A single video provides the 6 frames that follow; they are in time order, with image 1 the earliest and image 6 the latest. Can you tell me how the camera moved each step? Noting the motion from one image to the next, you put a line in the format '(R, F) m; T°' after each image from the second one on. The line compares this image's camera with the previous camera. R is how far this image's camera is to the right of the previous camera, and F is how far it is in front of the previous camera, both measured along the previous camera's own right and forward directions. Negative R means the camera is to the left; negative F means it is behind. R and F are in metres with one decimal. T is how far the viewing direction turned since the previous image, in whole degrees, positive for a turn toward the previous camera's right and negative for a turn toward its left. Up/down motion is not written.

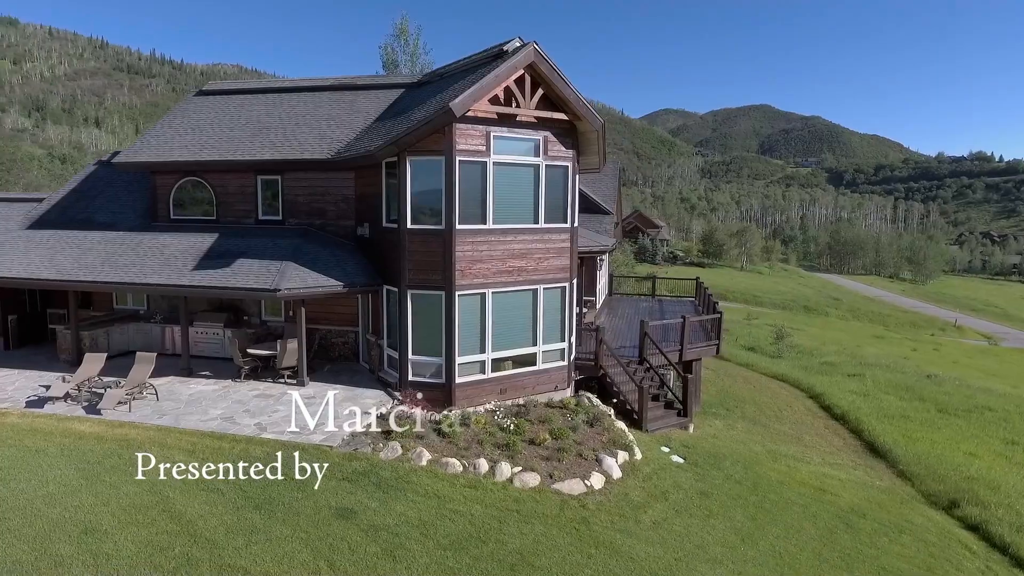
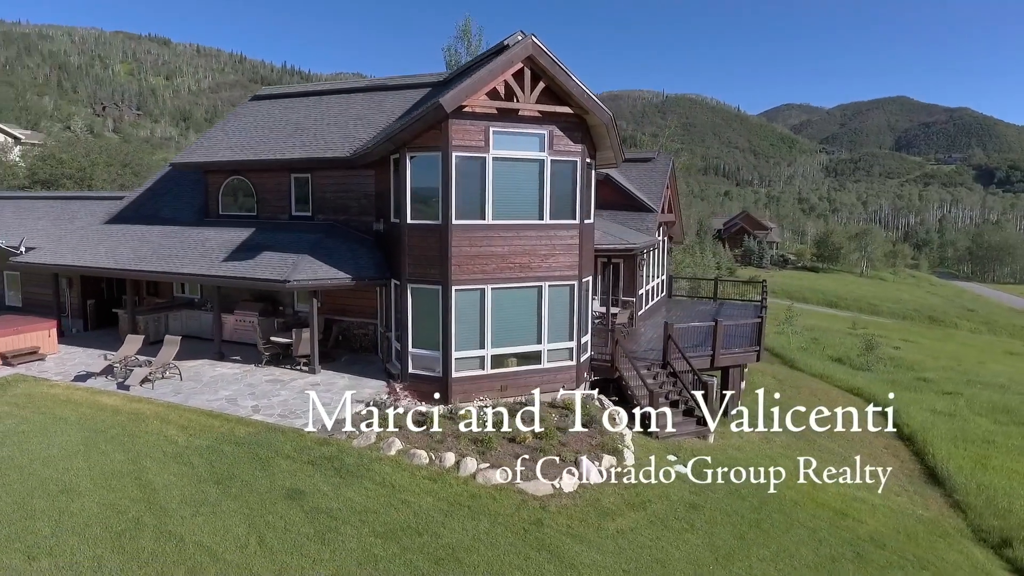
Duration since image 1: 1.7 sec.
(+2.1, +0.3) m; -10°
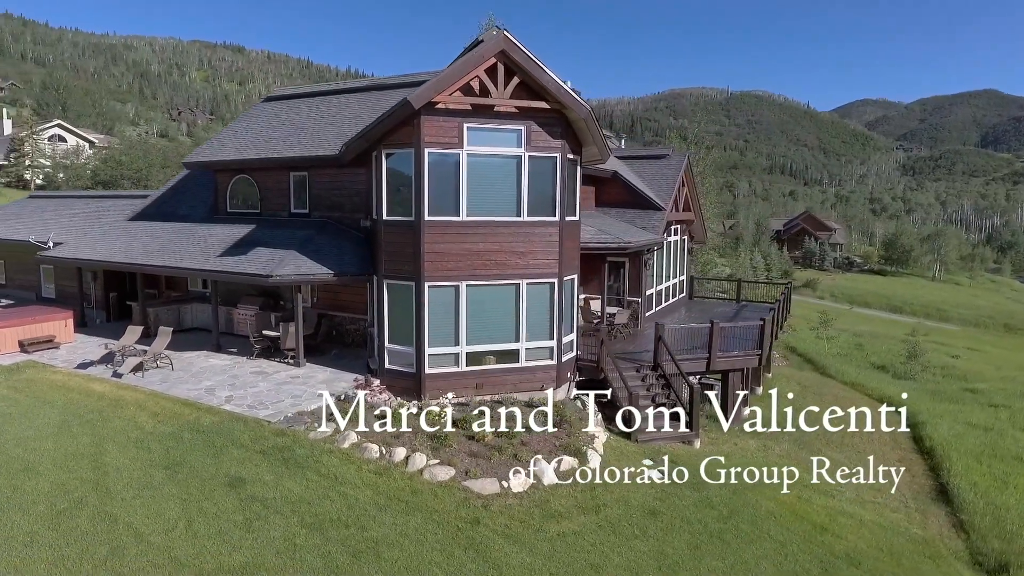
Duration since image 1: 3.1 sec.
(+1.7, +0.2) m; -5°
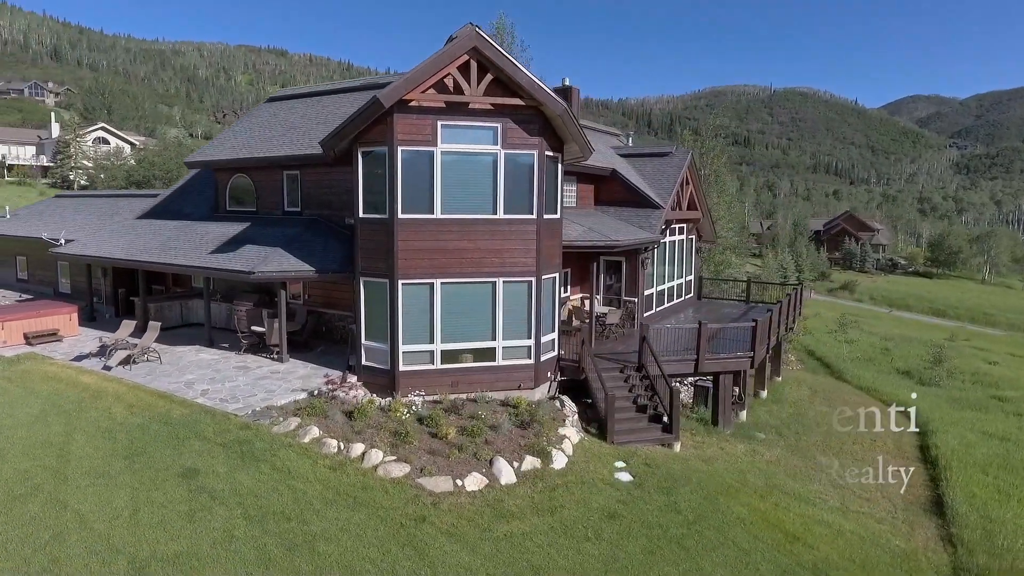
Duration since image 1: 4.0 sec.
(+1.3, +0.1) m; -3°
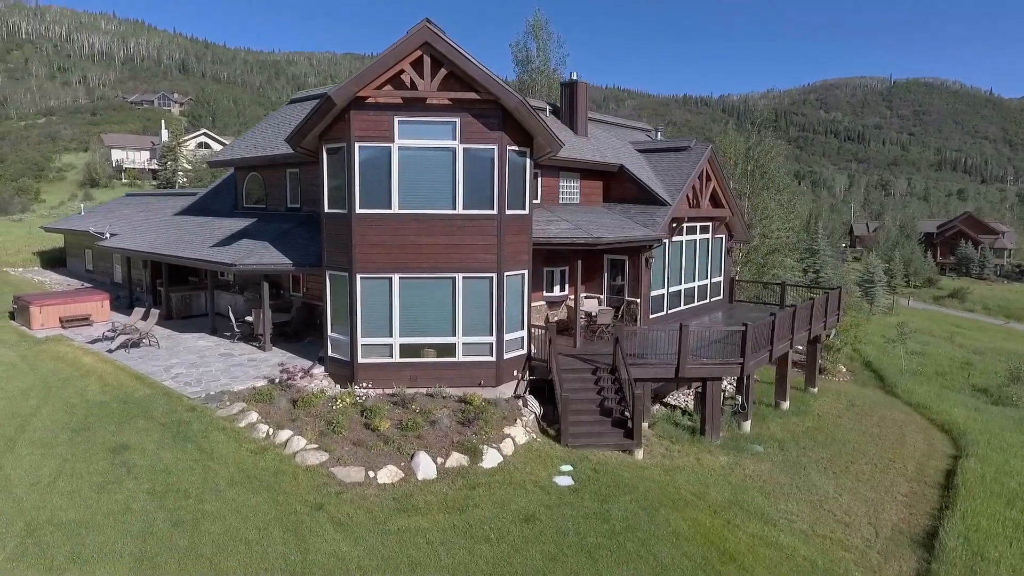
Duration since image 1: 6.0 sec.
(+2.8, +0.3) m; -8°
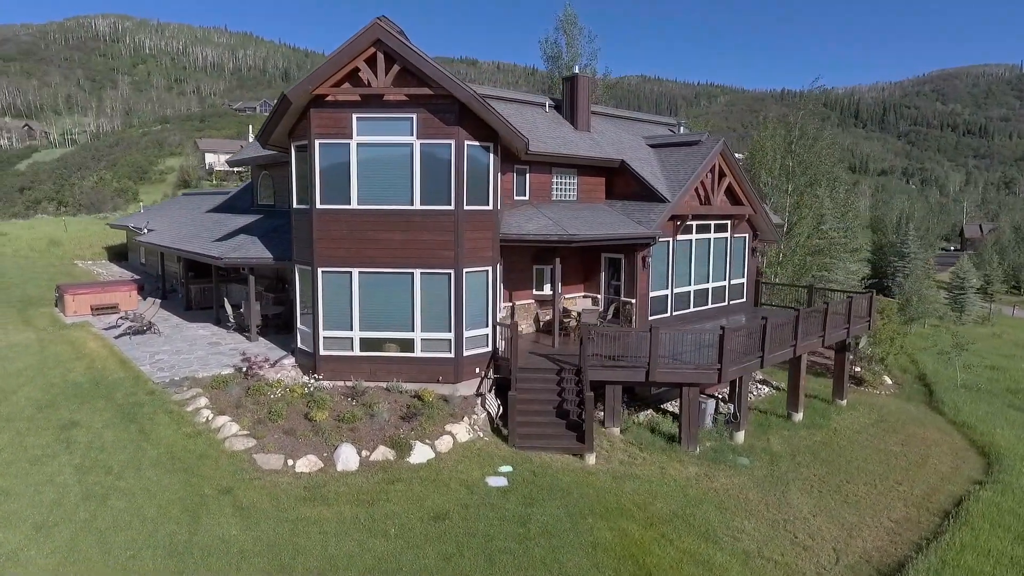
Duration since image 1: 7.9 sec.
(+2.7, +0.3) m; -8°
